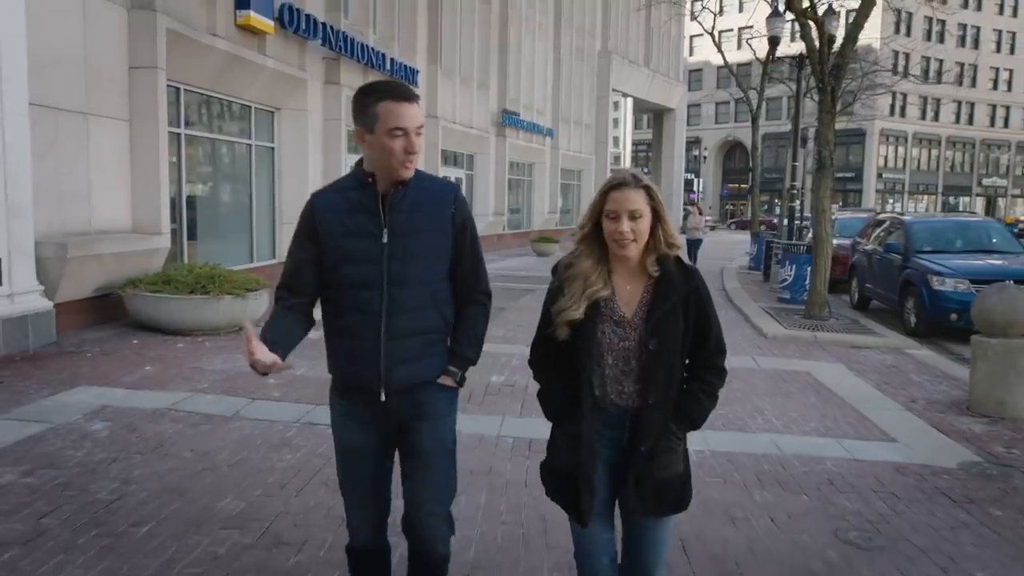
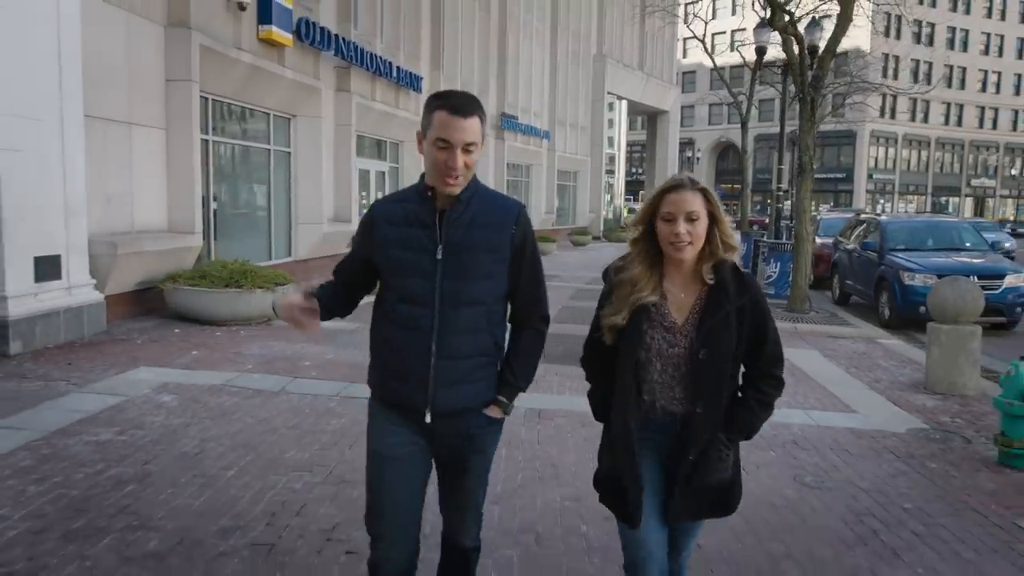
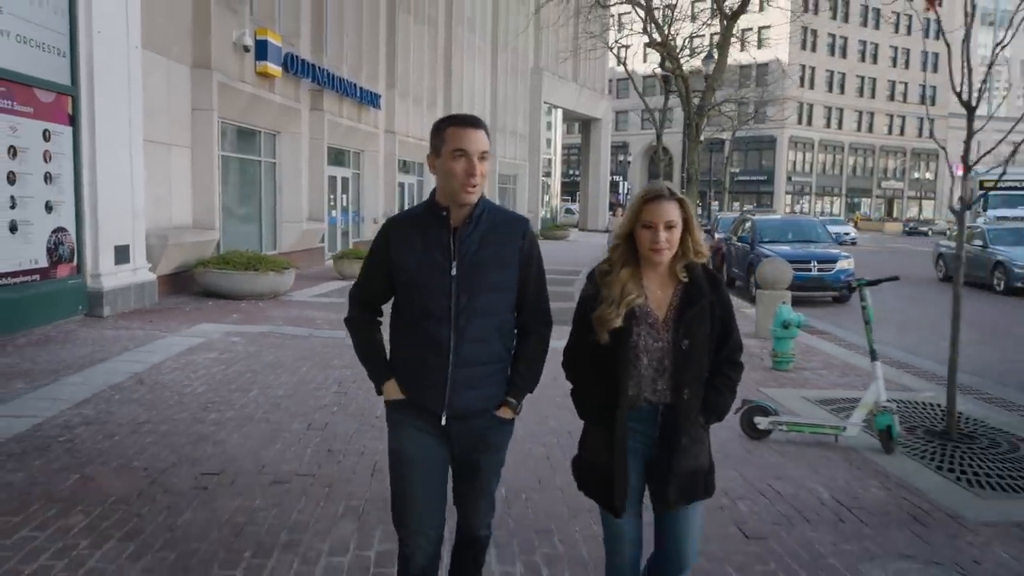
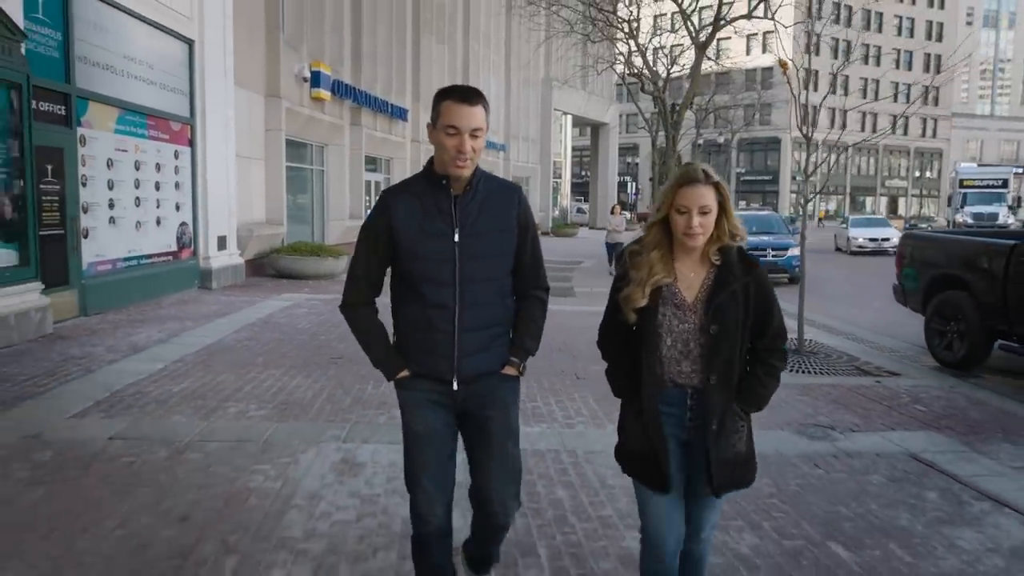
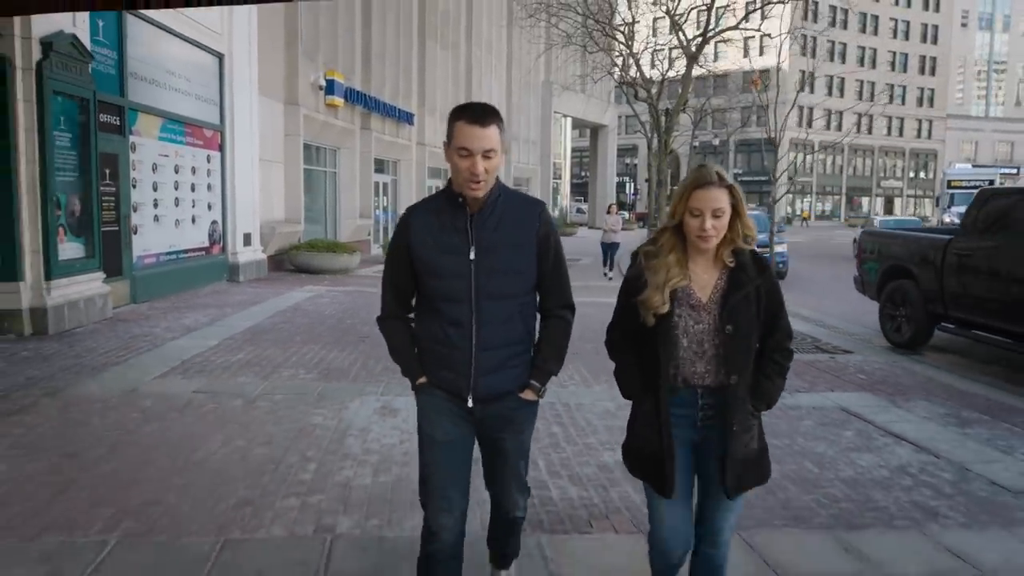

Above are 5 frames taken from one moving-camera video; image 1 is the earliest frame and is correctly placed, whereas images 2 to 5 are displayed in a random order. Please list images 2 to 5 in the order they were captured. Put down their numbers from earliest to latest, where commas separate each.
2, 3, 4, 5
